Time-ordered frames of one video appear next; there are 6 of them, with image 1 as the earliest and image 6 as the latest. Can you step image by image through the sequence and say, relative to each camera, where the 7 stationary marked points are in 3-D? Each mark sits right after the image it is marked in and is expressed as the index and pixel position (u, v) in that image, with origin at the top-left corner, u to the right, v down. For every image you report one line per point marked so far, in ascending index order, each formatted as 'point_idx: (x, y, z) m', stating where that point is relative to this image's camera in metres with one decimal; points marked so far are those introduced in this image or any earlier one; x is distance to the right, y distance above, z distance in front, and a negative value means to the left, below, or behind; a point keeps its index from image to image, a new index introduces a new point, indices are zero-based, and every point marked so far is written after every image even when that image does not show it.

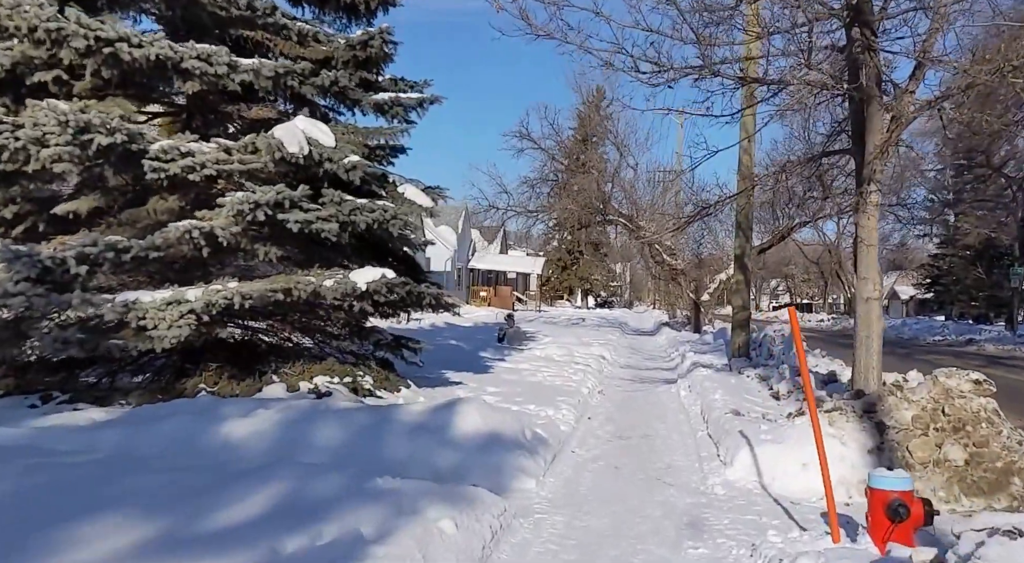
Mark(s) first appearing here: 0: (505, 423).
0: (-0.1, -1.3, +8.6) m
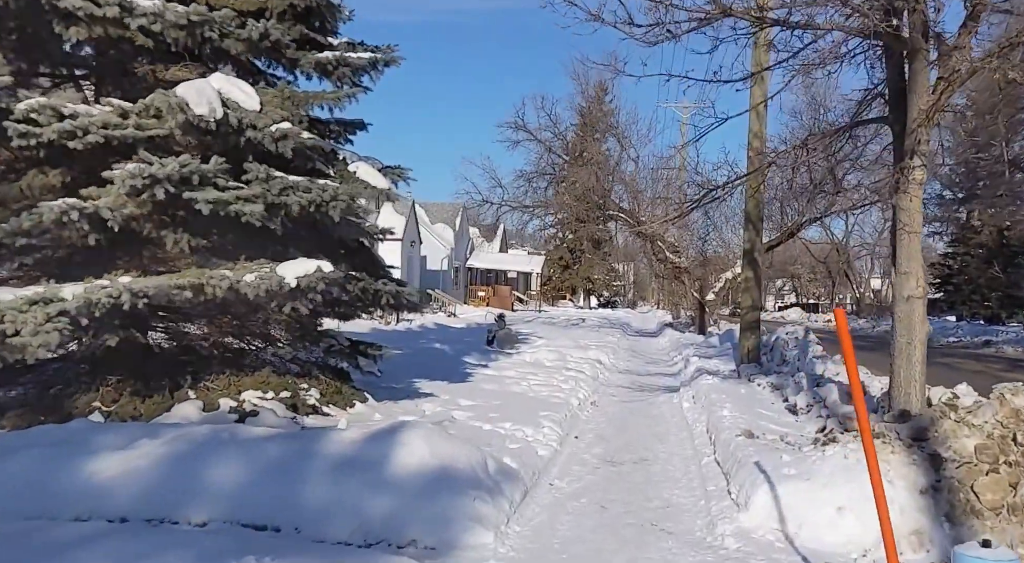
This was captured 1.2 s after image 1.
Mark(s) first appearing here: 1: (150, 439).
0: (-0.4, -1.3, +6.9) m
1: (-2.5, -1.1, +6.2) m
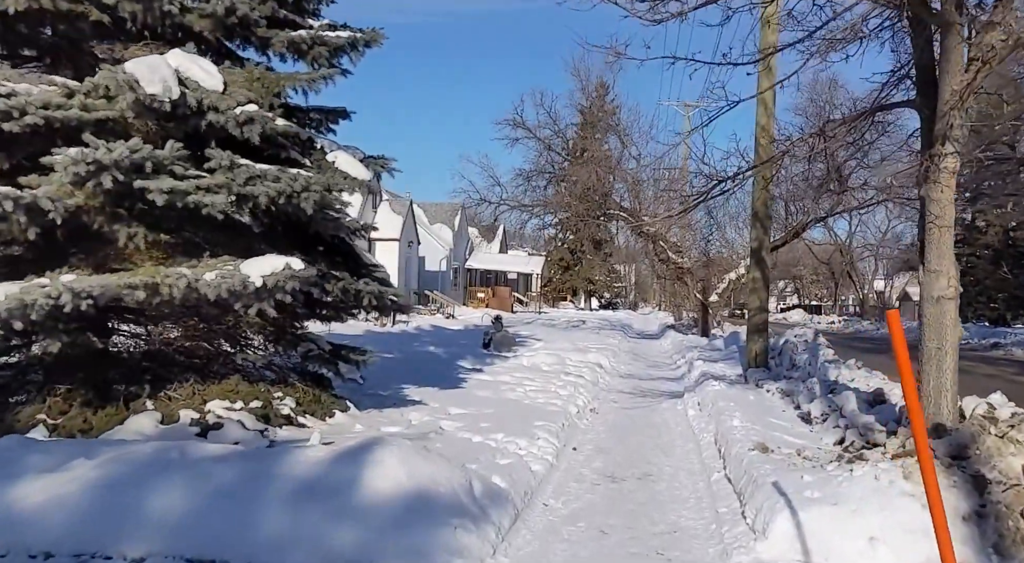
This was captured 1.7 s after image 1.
0: (-0.5, -1.3, +6.1) m
1: (-2.6, -1.1, +5.4) m
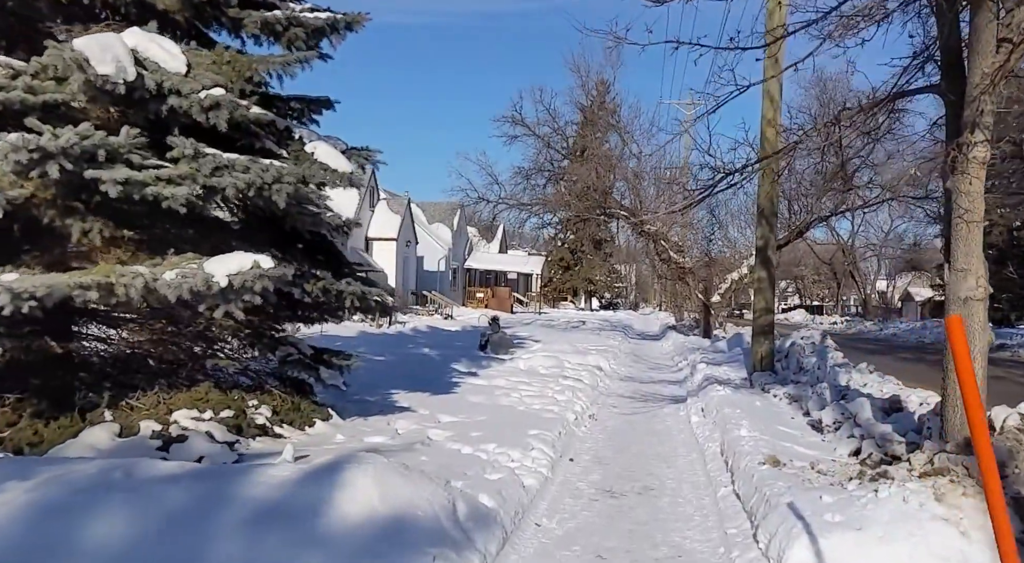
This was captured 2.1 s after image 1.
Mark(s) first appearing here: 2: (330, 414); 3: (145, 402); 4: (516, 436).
0: (-0.5, -1.3, +5.5) m
1: (-2.6, -1.1, +4.8) m
2: (-1.8, -1.3, +8.9) m
3: (-3.0, -1.0, +7.3) m
4: (0.0, -1.6, +9.2) m
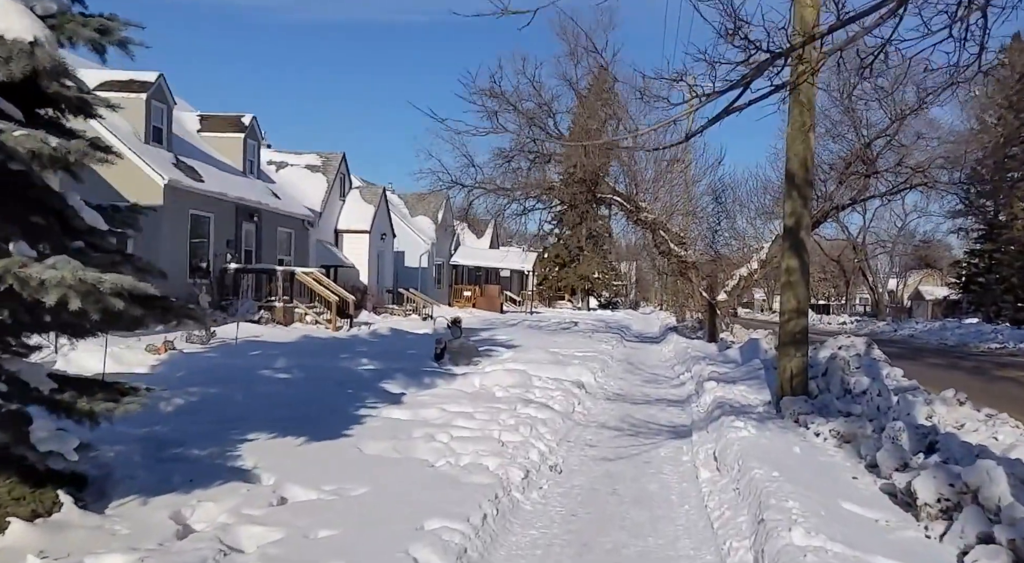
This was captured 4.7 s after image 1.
0: (-1.3, -1.2, +1.6) m
1: (-3.4, -1.0, +0.9) m
2: (-2.5, -1.2, +5.0) m
3: (-3.7, -0.9, +3.3) m
4: (-0.7, -1.5, +5.2) m
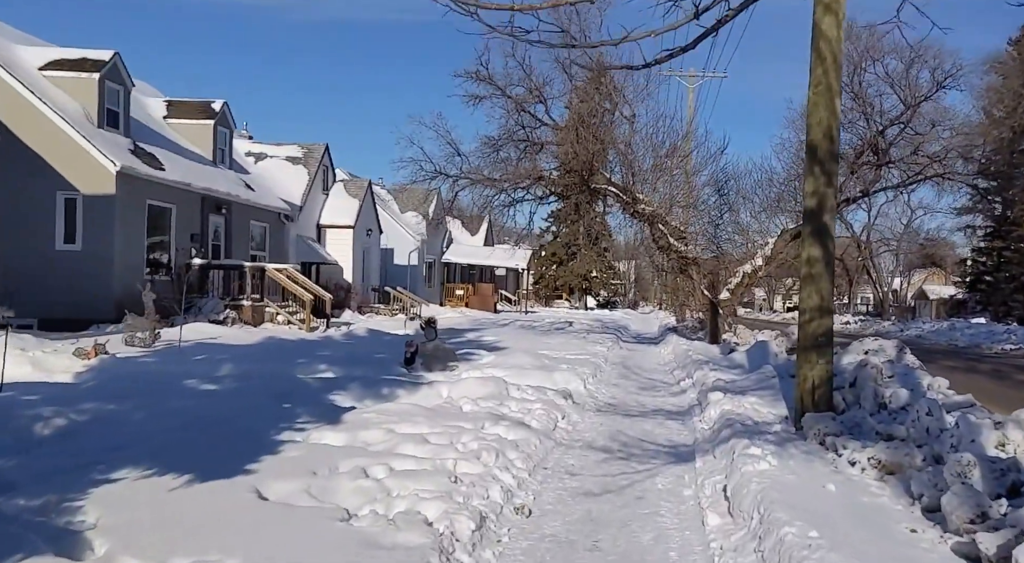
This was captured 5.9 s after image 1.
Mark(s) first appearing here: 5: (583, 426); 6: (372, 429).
0: (-1.6, -1.1, -0.3) m
1: (-3.7, -0.9, -1.0) m
2: (-2.9, -1.2, +3.1) m
3: (-4.0, -0.8, +1.5) m
4: (-1.0, -1.4, +3.3) m
5: (+0.9, -1.8, +10.9) m
6: (-1.3, -1.3, +8.2) m
